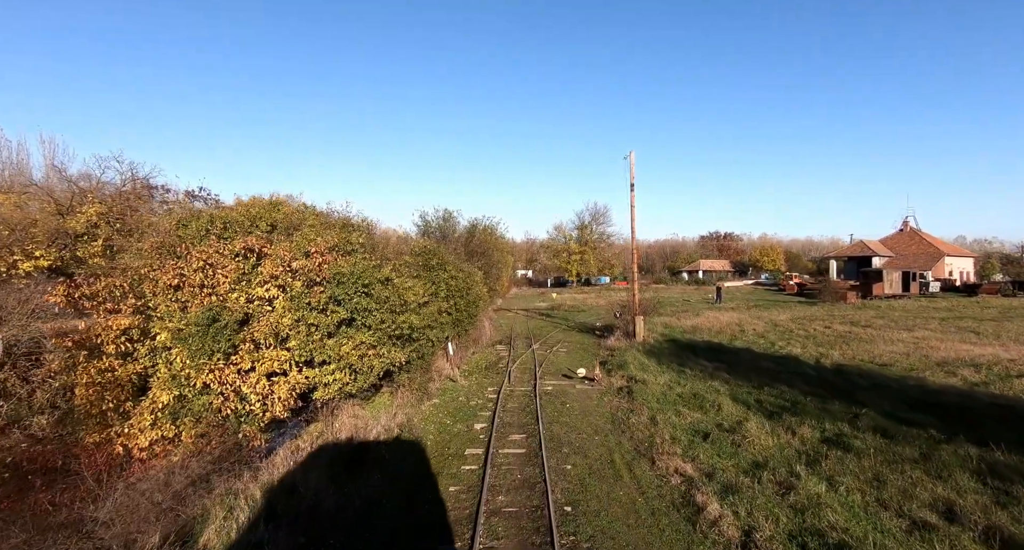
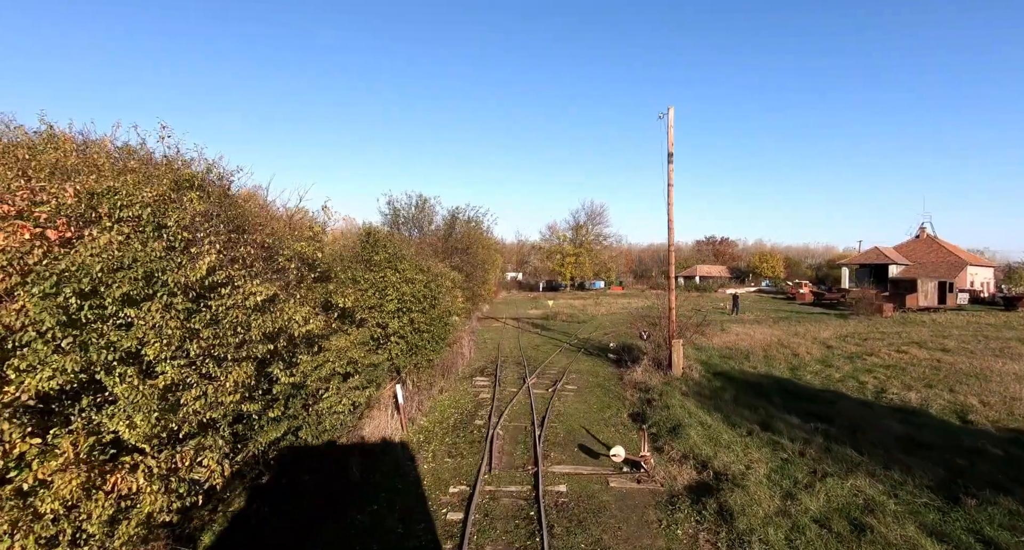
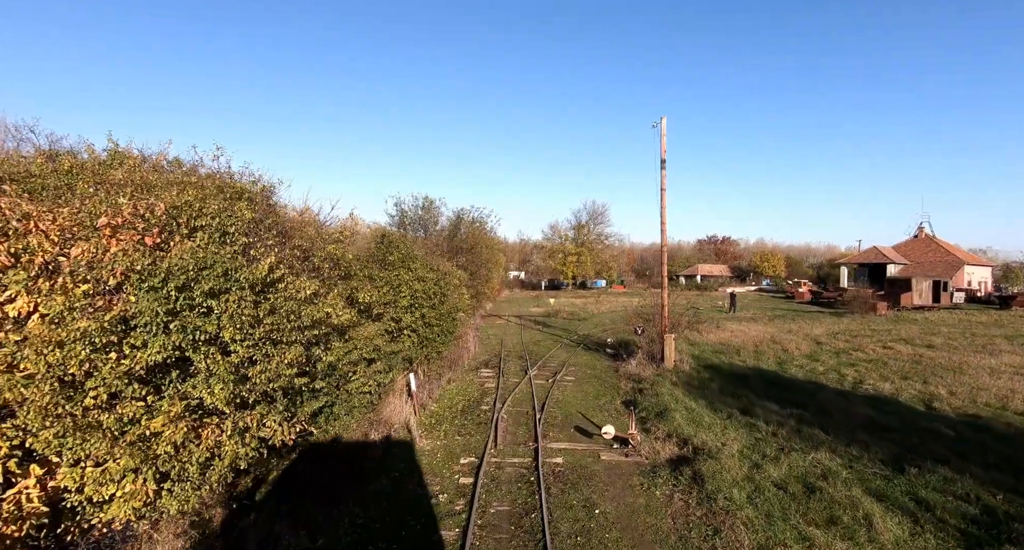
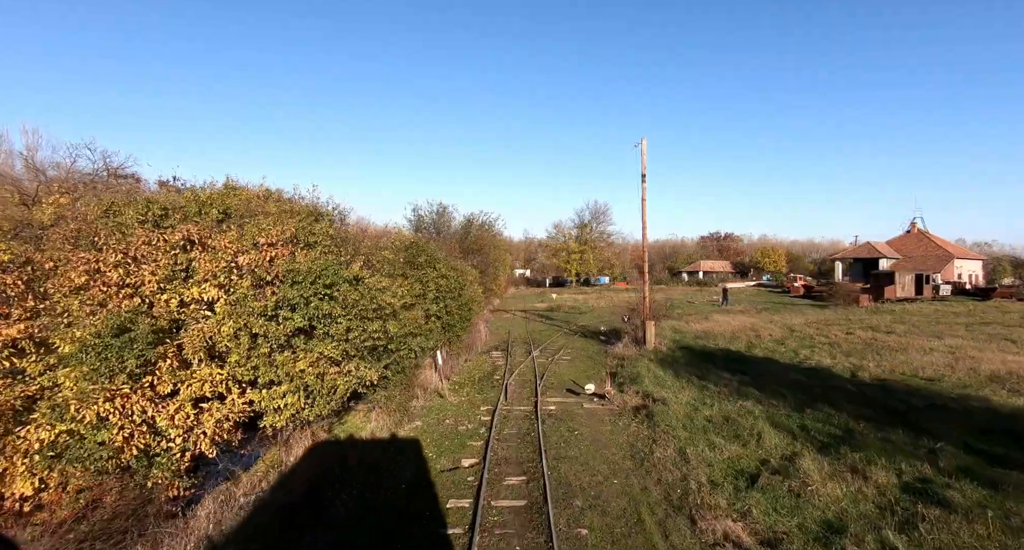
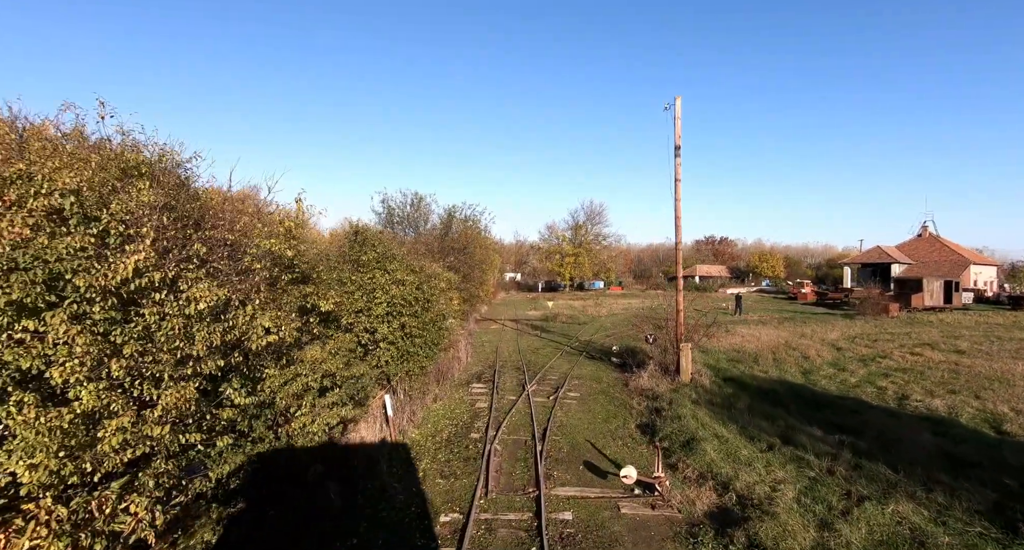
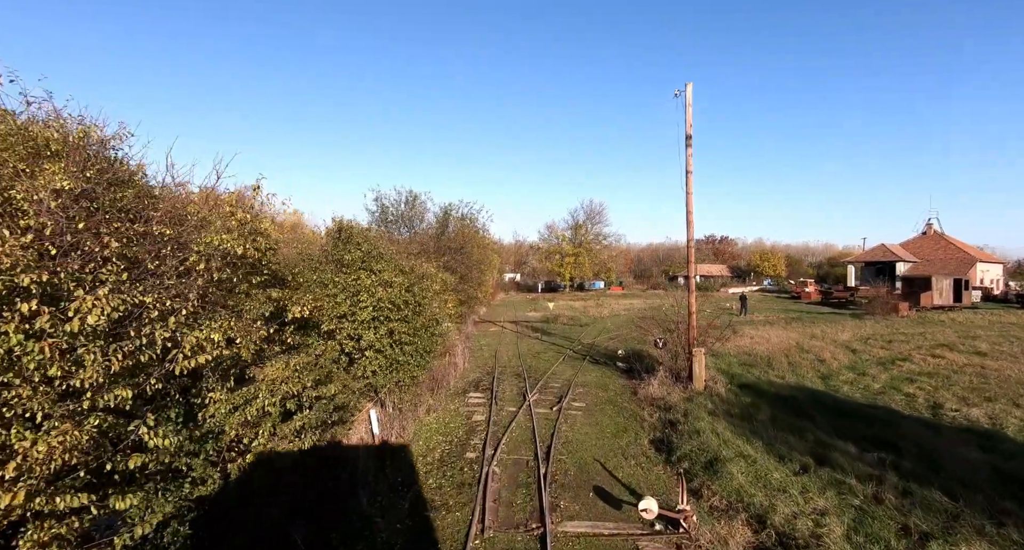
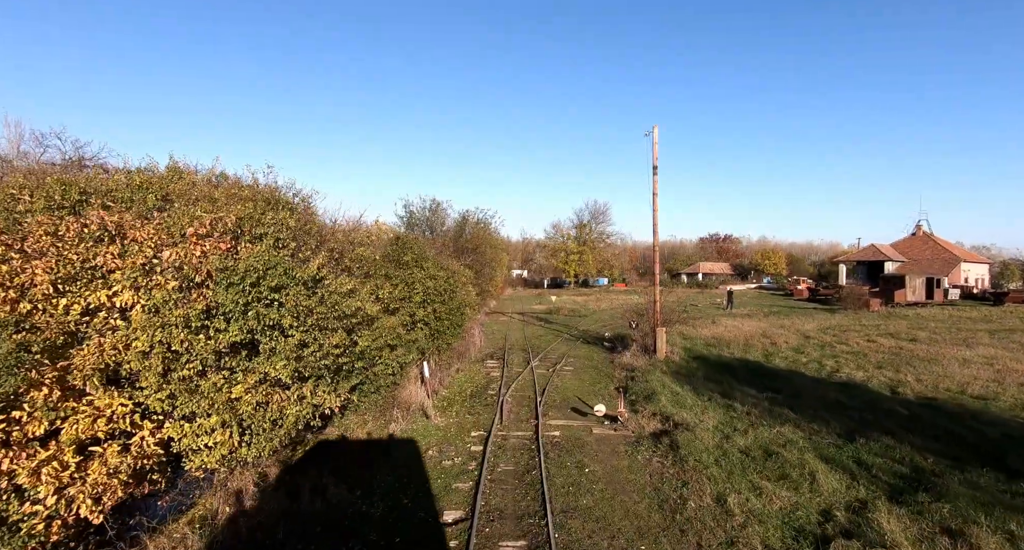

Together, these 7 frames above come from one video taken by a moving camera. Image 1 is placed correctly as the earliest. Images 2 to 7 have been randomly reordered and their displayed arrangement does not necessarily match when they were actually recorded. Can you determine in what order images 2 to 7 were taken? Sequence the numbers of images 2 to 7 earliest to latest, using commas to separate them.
4, 7, 3, 2, 5, 6
